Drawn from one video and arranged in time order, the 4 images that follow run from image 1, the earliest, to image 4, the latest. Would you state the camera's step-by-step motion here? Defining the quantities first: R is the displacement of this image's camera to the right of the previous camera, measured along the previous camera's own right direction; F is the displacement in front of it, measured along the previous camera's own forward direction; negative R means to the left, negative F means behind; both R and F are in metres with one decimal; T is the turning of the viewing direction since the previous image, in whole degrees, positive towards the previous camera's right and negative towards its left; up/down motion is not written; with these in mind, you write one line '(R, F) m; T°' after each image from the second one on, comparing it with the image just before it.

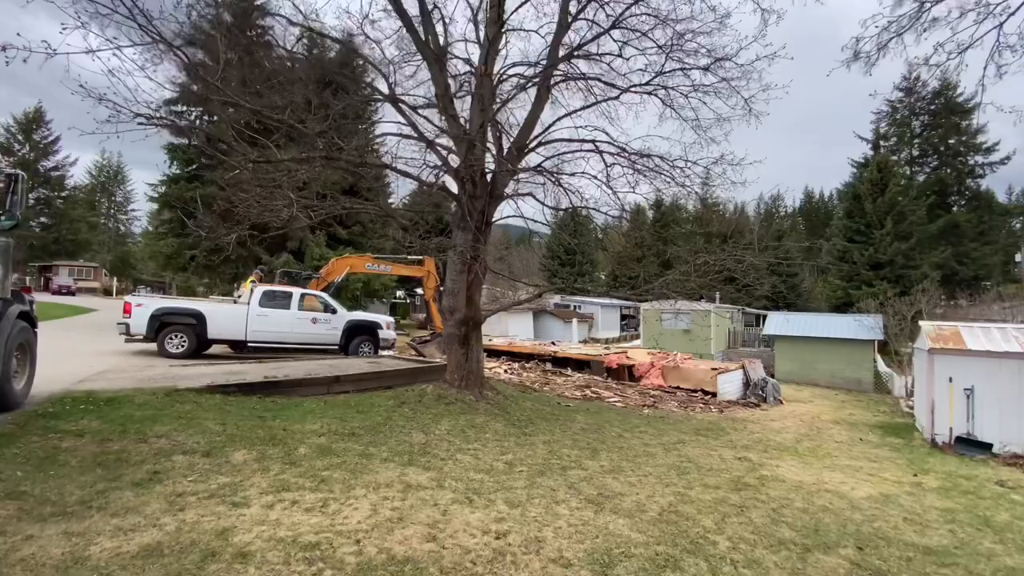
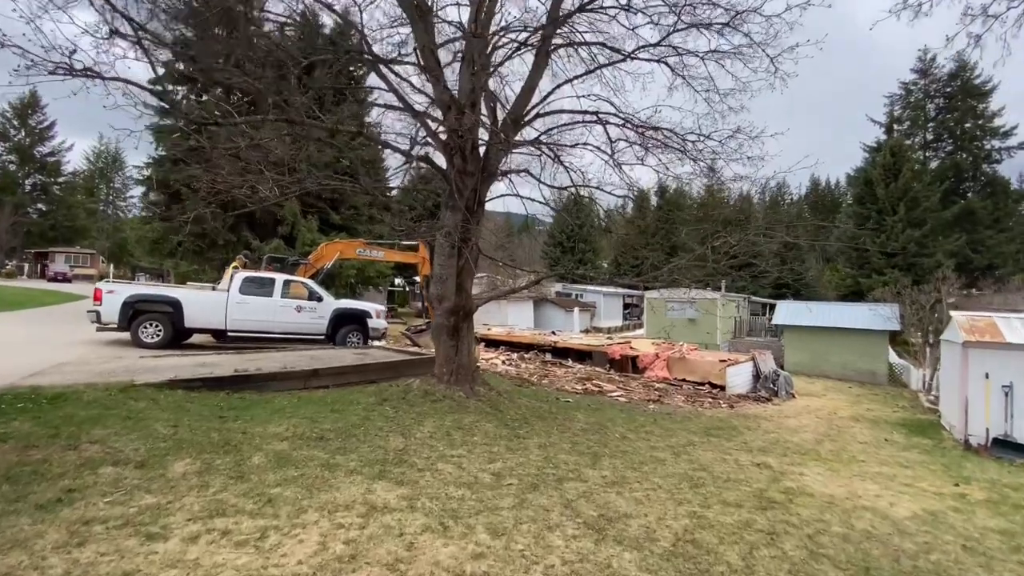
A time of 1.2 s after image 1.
(+0.1, +0.8) m; 0°
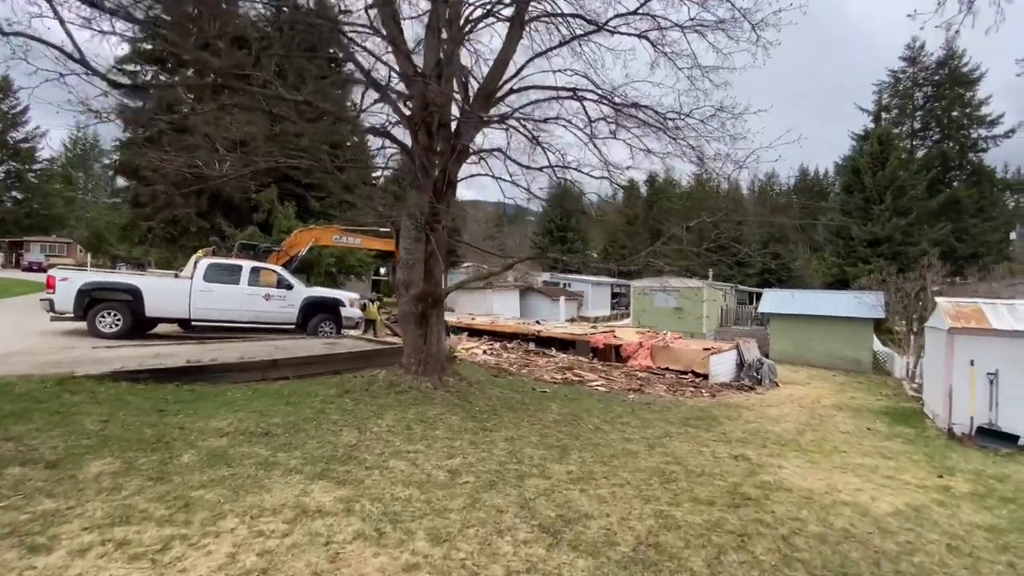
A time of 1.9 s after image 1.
(+0.3, +0.4) m; +1°
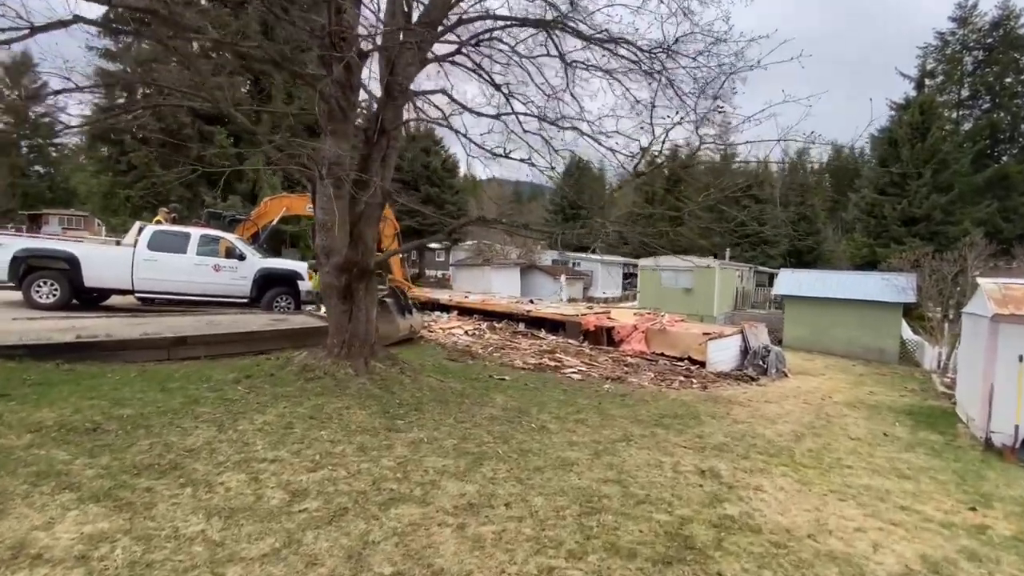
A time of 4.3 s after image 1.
(+0.9, +1.3) m; -2°
